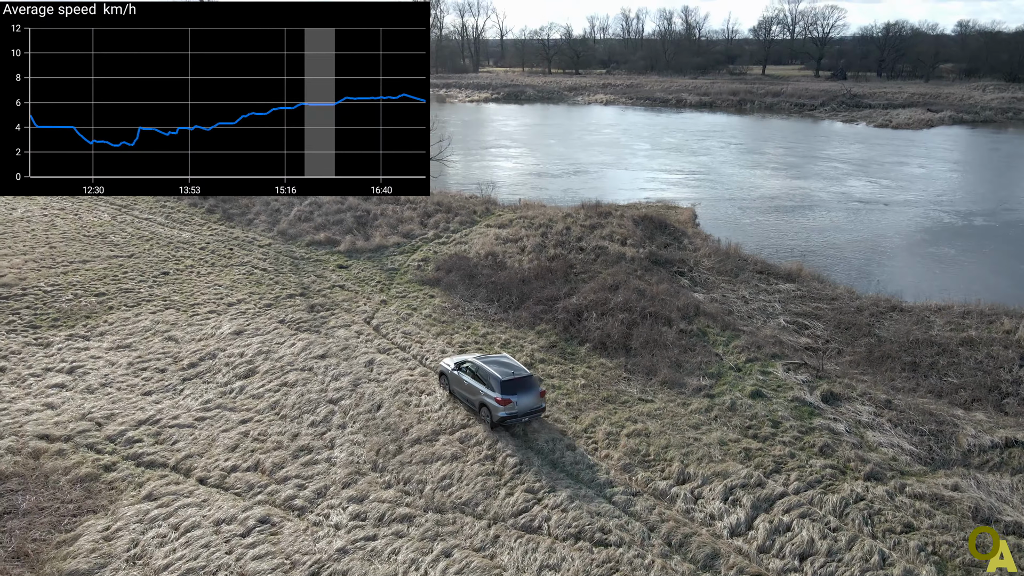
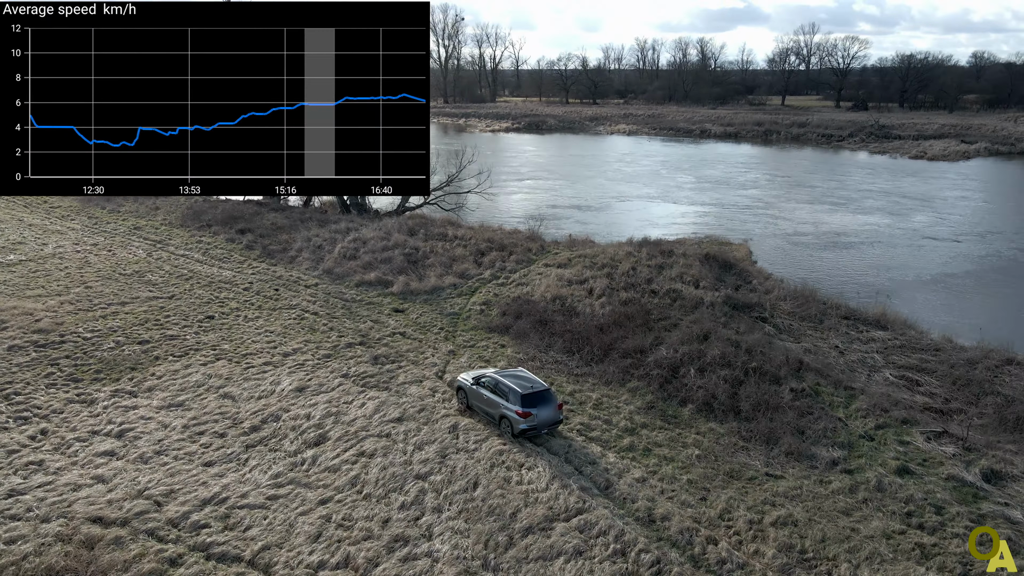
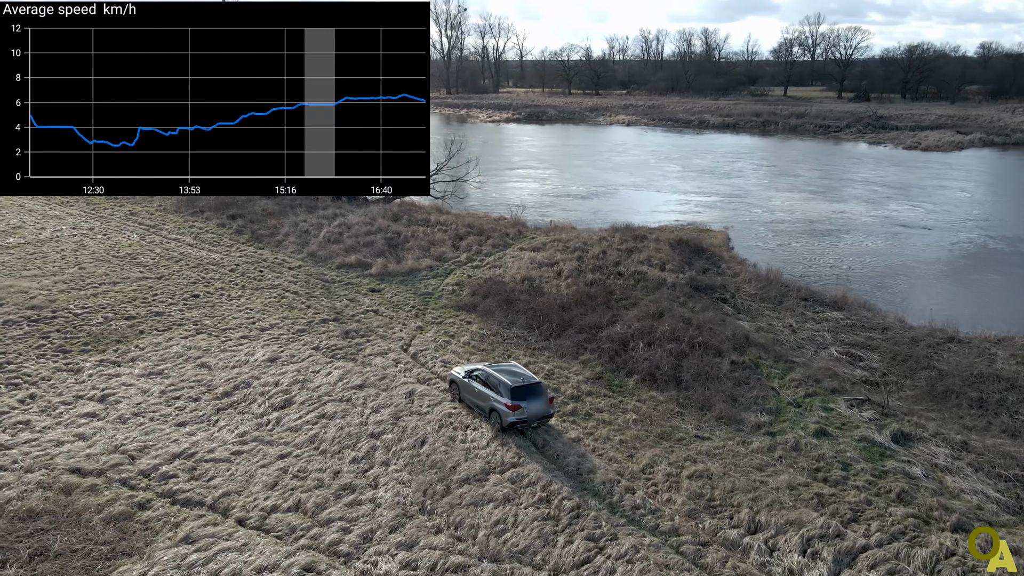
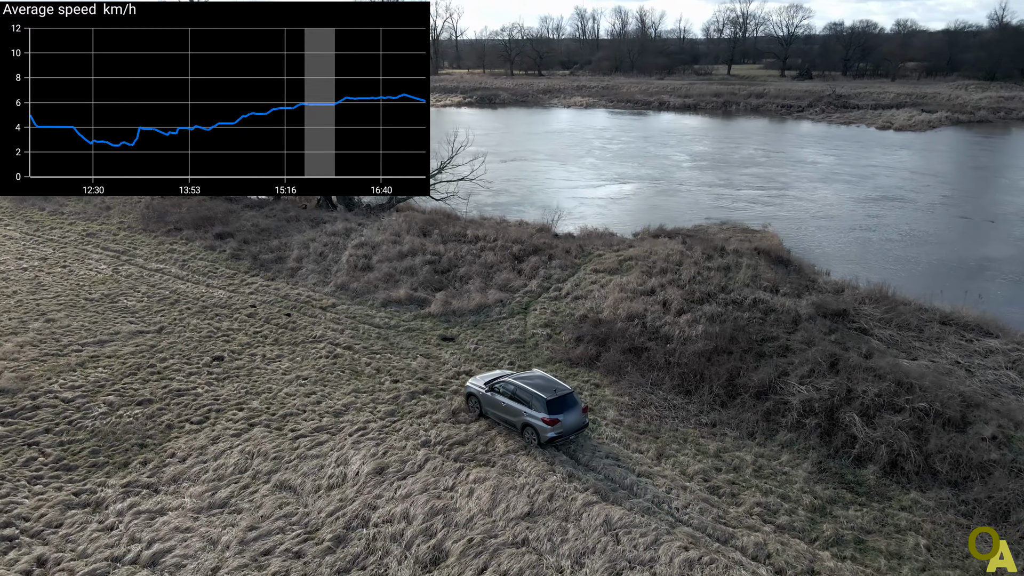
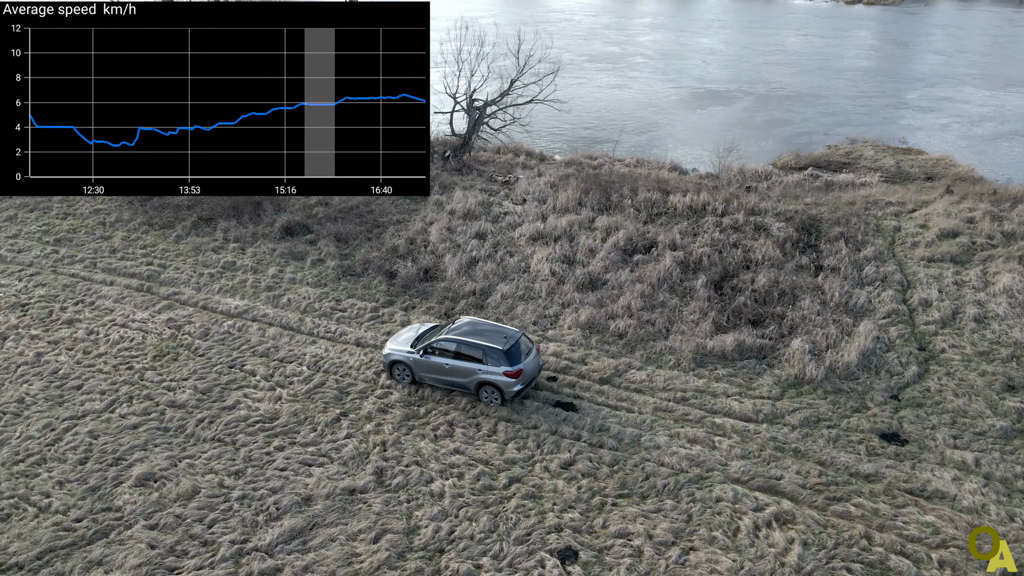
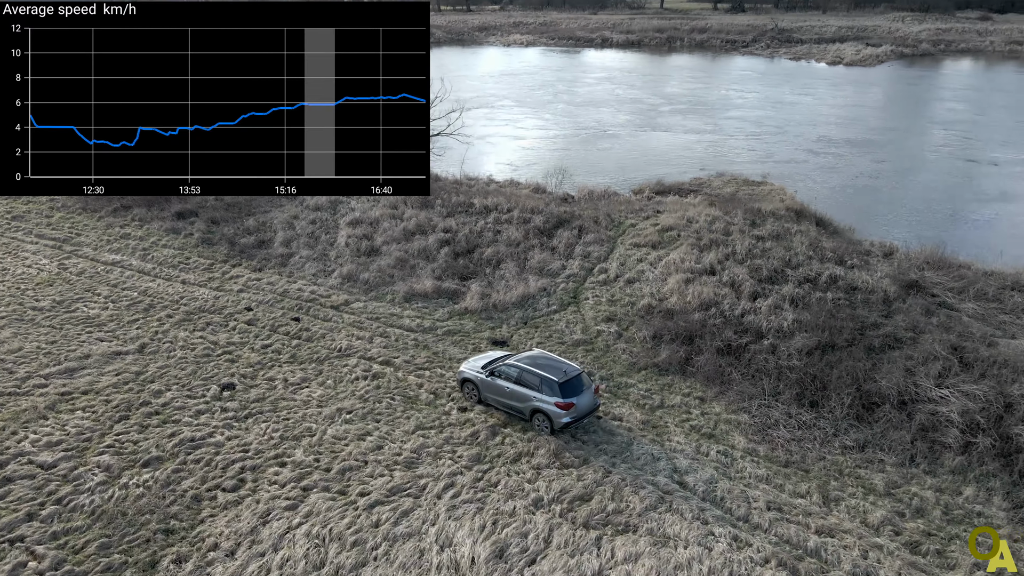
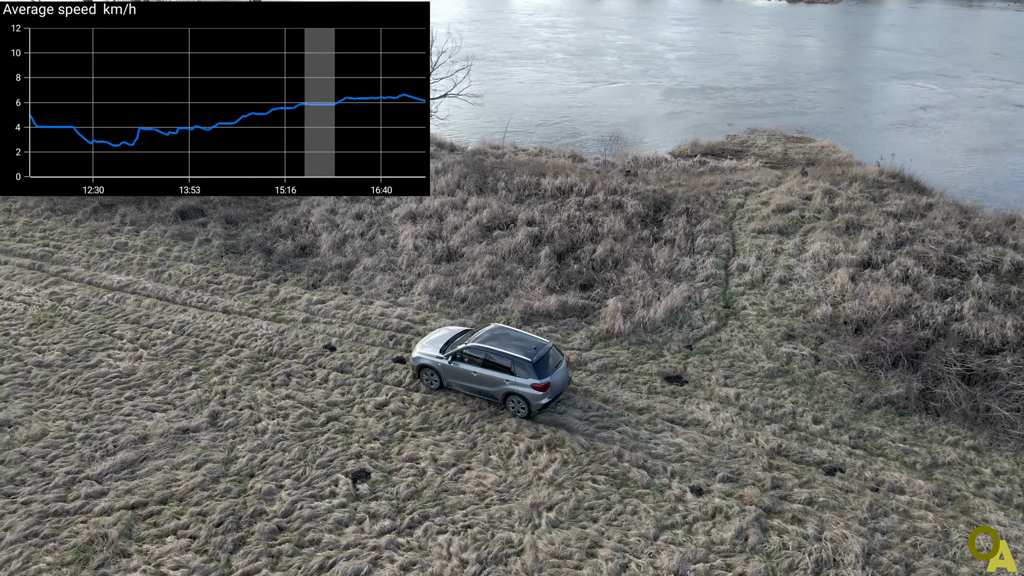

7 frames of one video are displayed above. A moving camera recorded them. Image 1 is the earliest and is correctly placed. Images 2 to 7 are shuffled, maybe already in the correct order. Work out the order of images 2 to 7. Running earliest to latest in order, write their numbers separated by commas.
3, 2, 4, 6, 7, 5
